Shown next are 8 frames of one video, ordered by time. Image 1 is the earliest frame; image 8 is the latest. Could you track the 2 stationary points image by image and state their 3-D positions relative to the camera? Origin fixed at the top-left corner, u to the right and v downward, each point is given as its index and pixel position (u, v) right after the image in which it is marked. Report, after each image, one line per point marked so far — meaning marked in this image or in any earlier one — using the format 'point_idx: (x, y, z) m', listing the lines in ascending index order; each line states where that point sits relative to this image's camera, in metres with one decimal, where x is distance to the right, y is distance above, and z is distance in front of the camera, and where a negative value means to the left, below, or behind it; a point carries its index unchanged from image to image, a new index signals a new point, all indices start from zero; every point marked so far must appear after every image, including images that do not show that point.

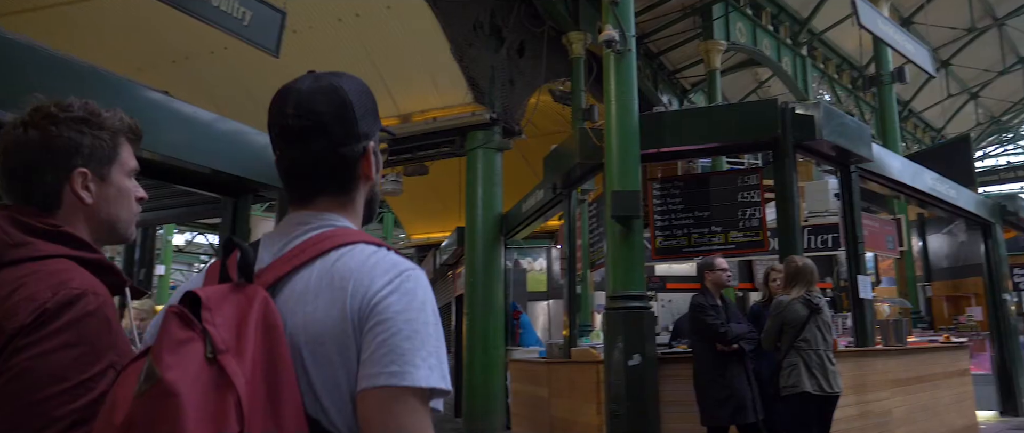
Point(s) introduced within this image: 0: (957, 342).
0: (+4.7, -1.3, +7.6) m
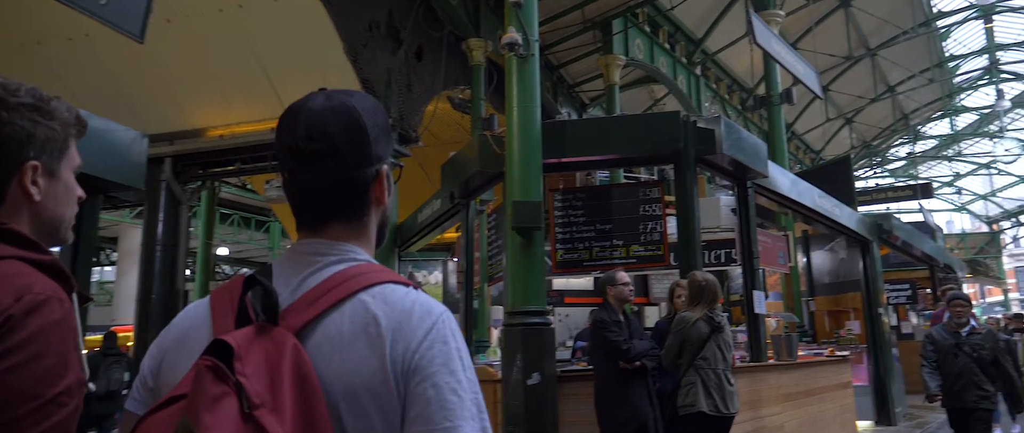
0: (+3.6, -1.5, +7.9) m
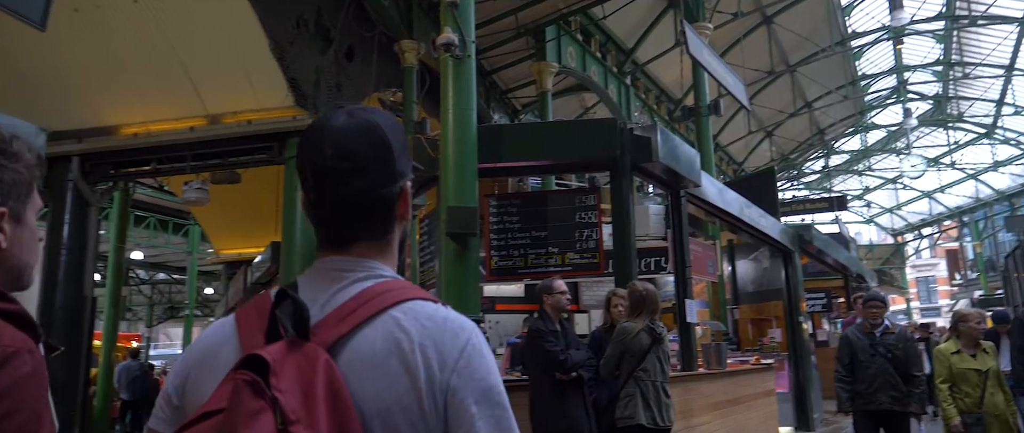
0: (+2.8, -1.6, +8.0) m
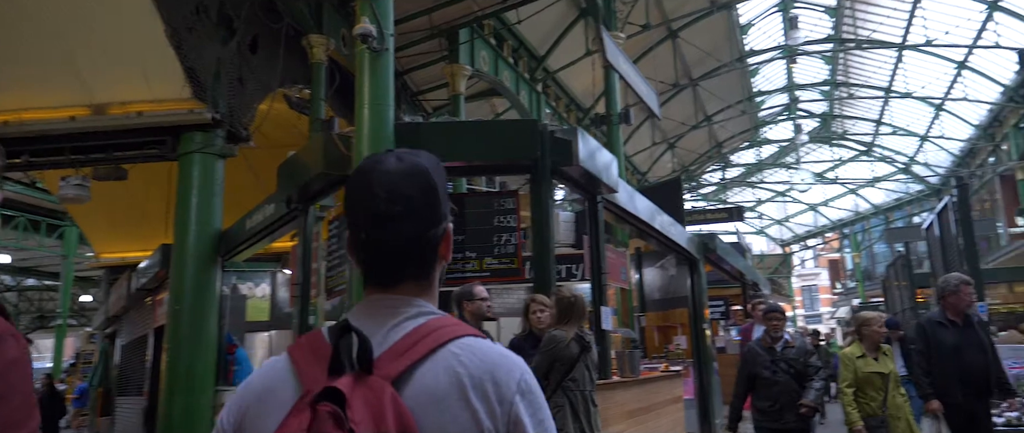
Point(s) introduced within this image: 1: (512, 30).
0: (+1.8, -1.7, +8.1) m
1: (0.0, +3.2, +12.5) m
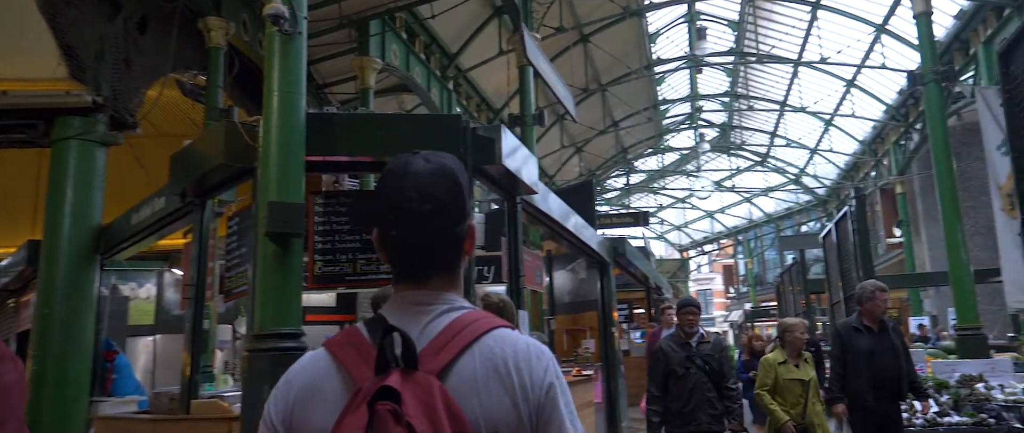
0: (+0.8, -1.7, +8.1) m
1: (-1.5, +3.2, +12.2) m
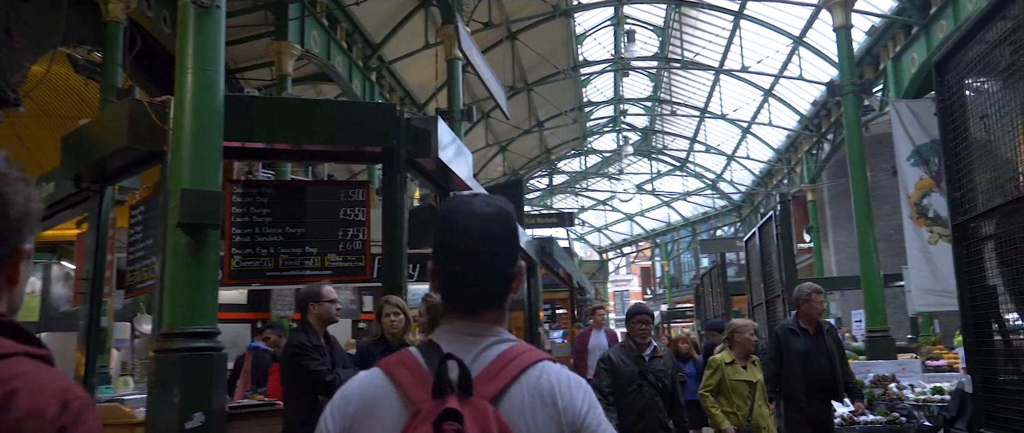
0: (0.0, -1.7, +7.9) m
1: (-2.6, +3.3, +11.7) m
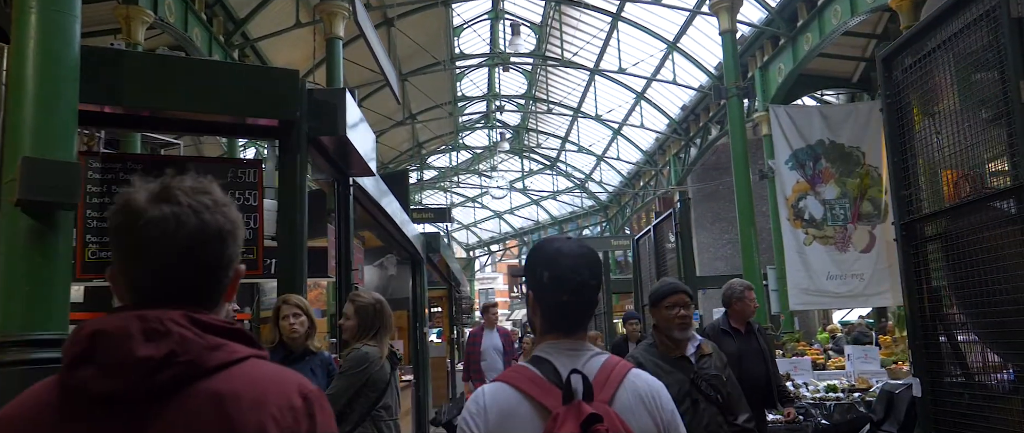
0: (-1.1, -1.6, +7.3) m
1: (-4.3, +3.5, +10.5) m
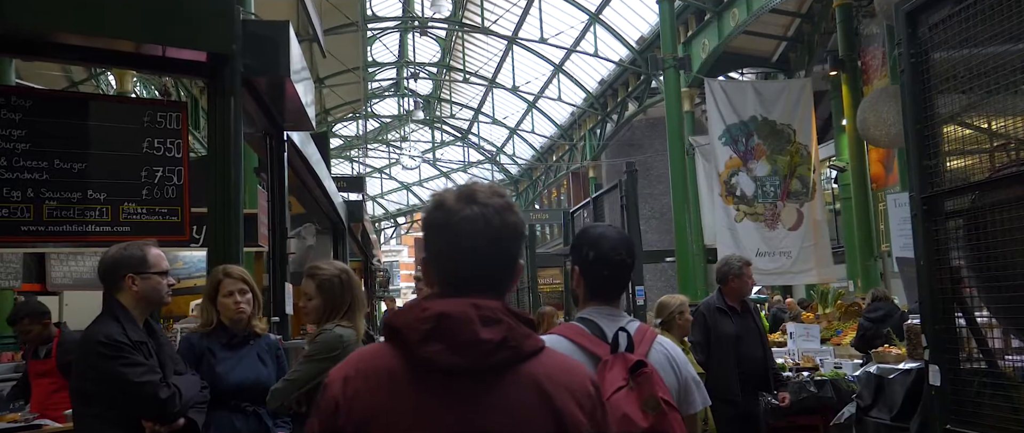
0: (-1.6, -1.3, +6.6) m
1: (-5.2, +3.9, +9.2) m
